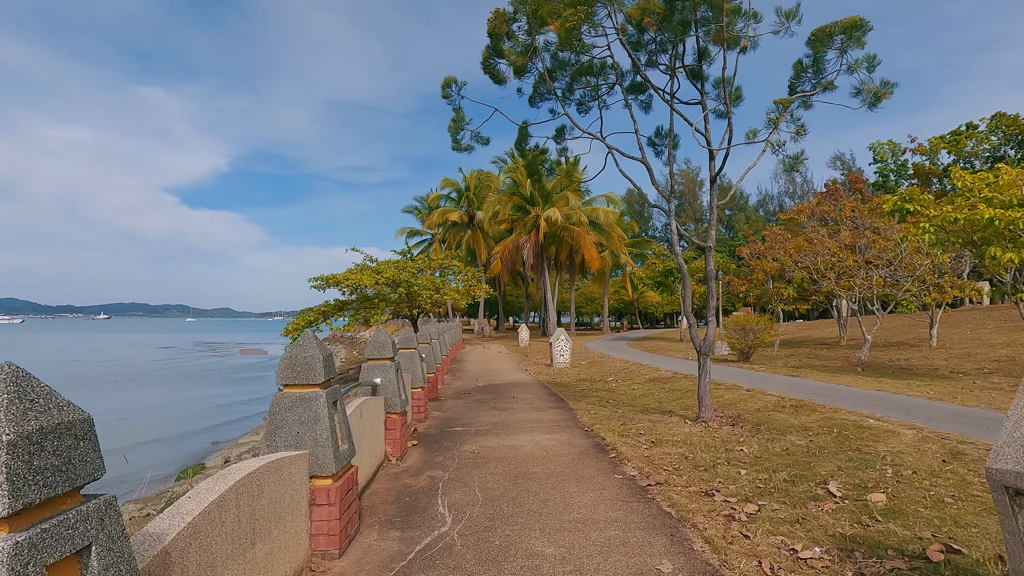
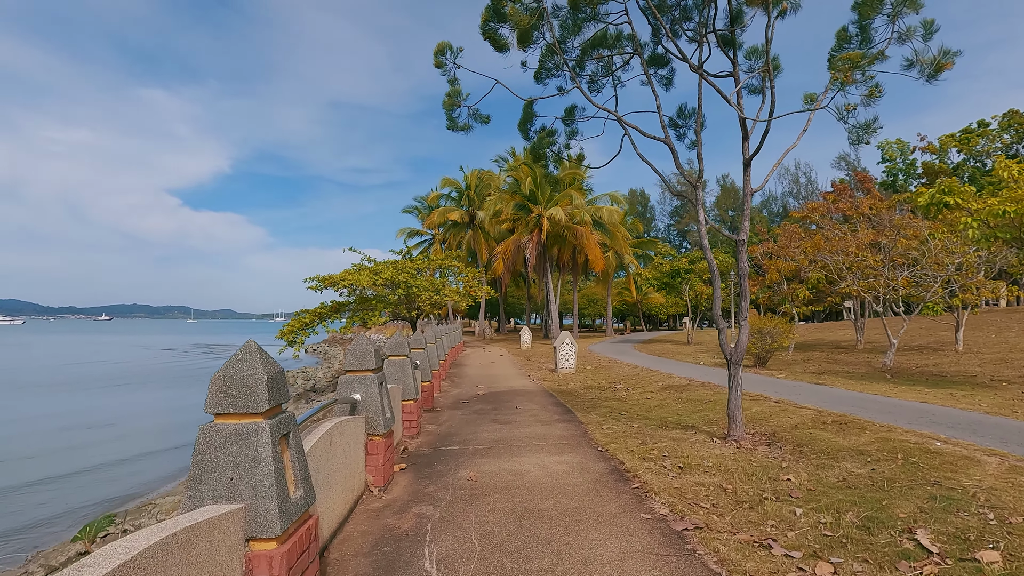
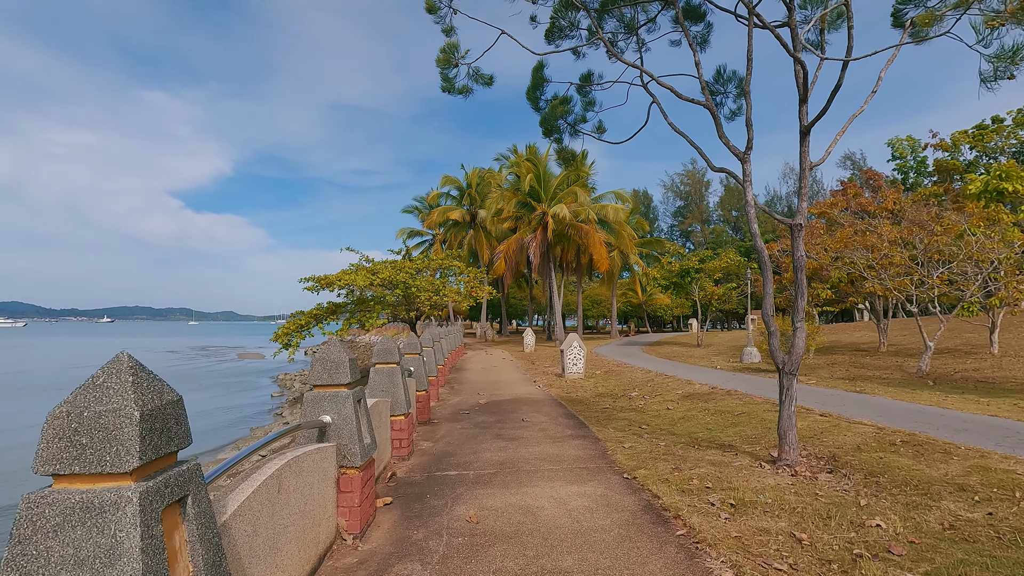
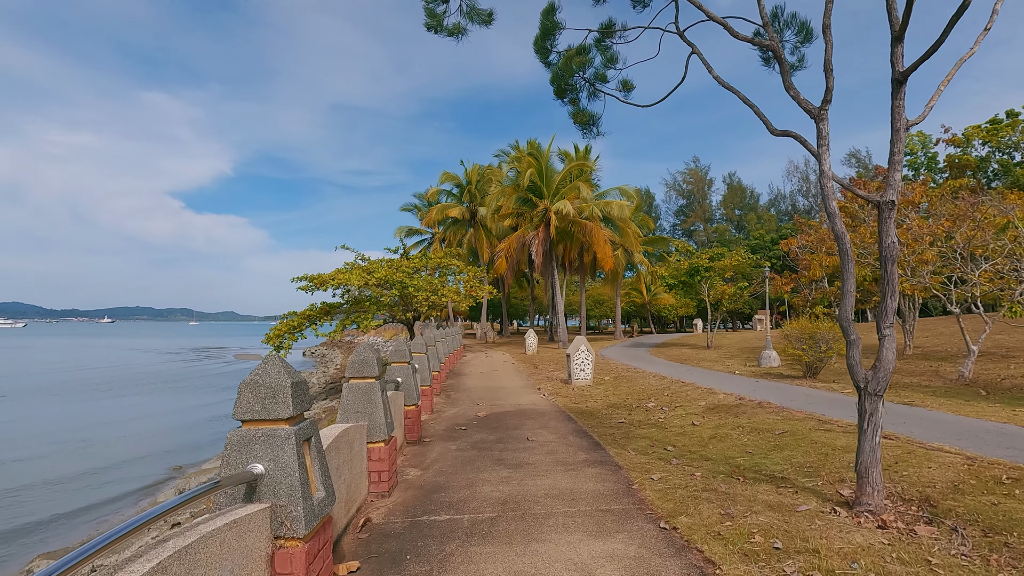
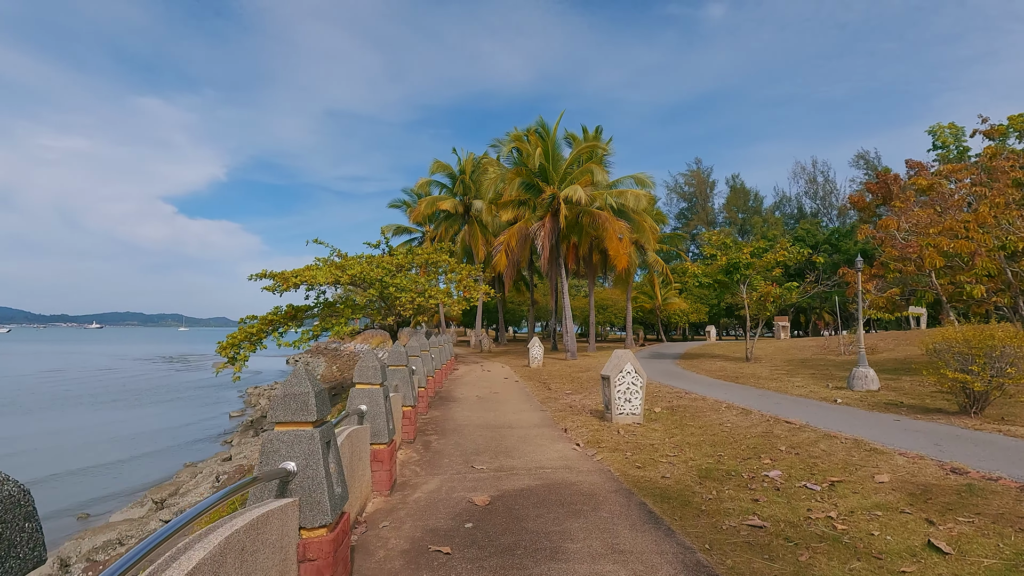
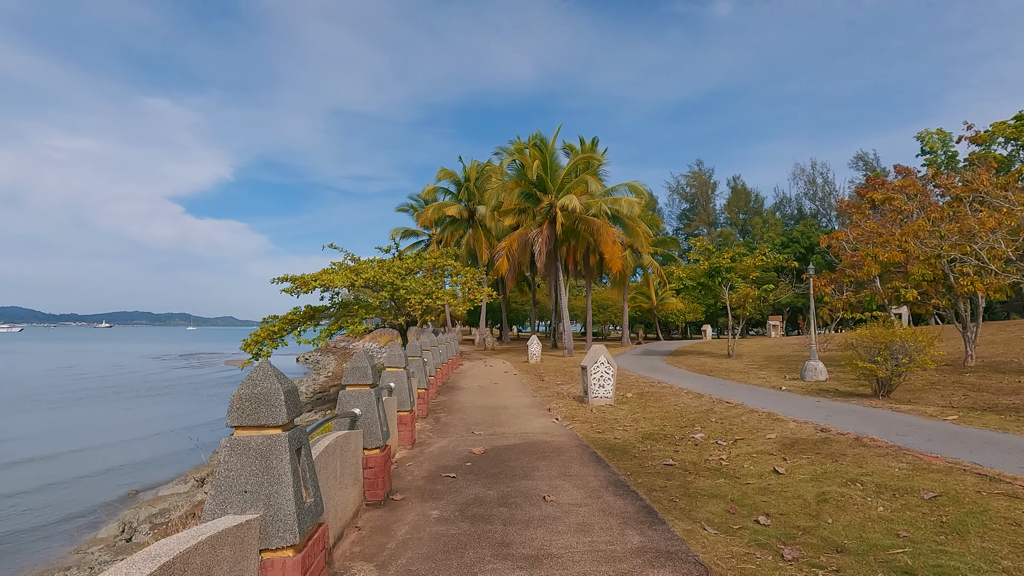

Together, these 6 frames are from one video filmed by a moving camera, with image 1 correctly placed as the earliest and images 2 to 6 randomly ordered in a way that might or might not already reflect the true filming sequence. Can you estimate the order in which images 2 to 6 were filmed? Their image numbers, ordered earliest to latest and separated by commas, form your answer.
2, 3, 4, 6, 5
